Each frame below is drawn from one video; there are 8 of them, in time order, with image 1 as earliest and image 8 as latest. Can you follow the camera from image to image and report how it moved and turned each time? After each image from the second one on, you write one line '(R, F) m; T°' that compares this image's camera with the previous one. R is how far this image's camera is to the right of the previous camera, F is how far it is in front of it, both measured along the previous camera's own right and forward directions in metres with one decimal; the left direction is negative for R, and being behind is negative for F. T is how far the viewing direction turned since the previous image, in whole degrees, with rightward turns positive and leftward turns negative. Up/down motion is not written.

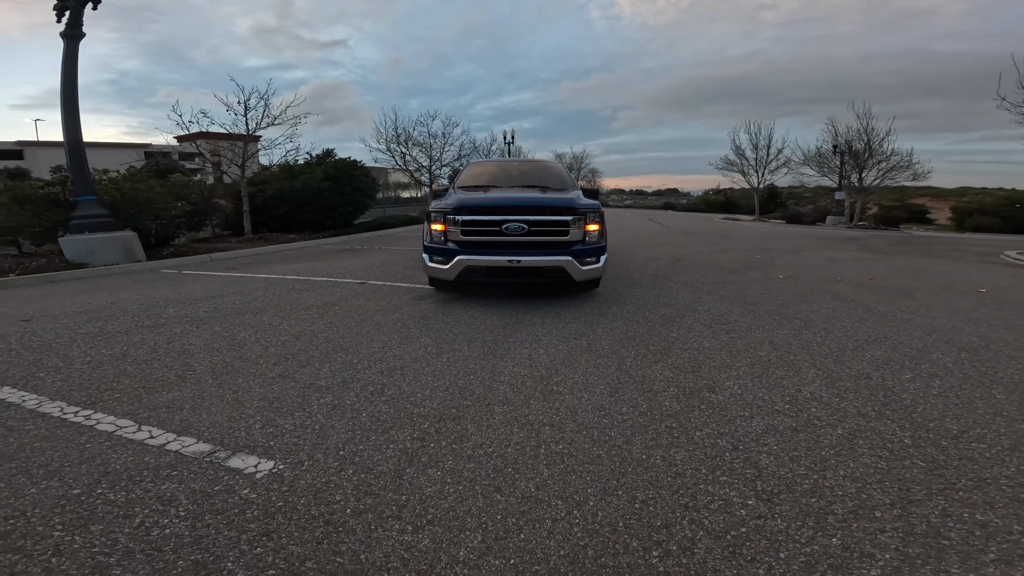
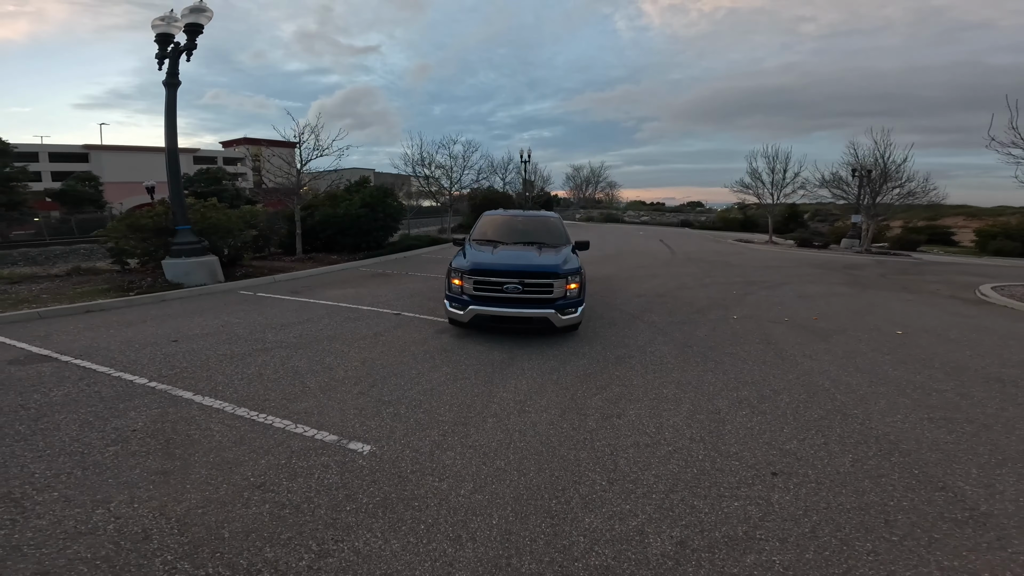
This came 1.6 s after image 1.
(+0.4, -2.0) m; -3°
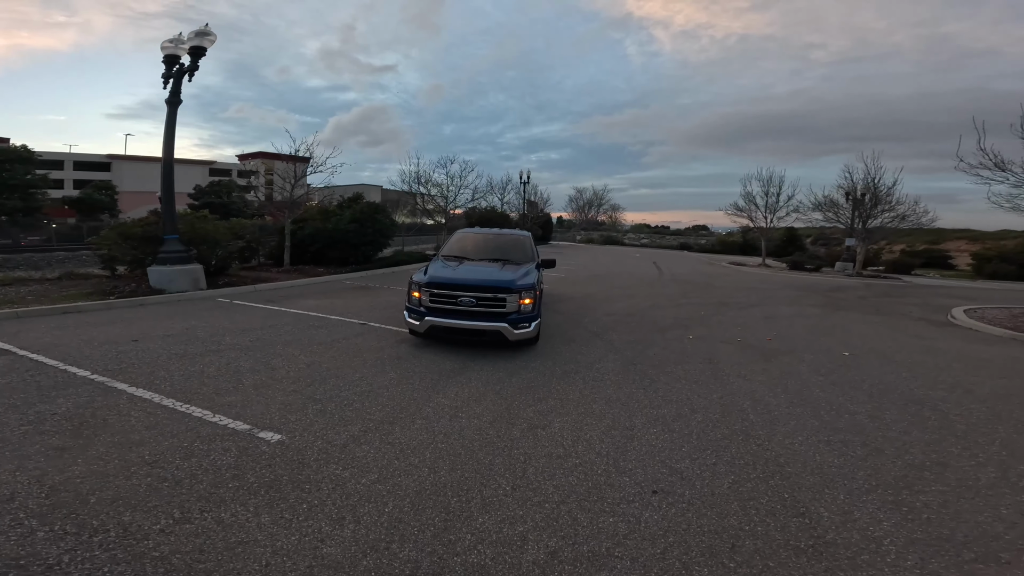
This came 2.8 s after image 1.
(+1.0, -0.2) m; -1°
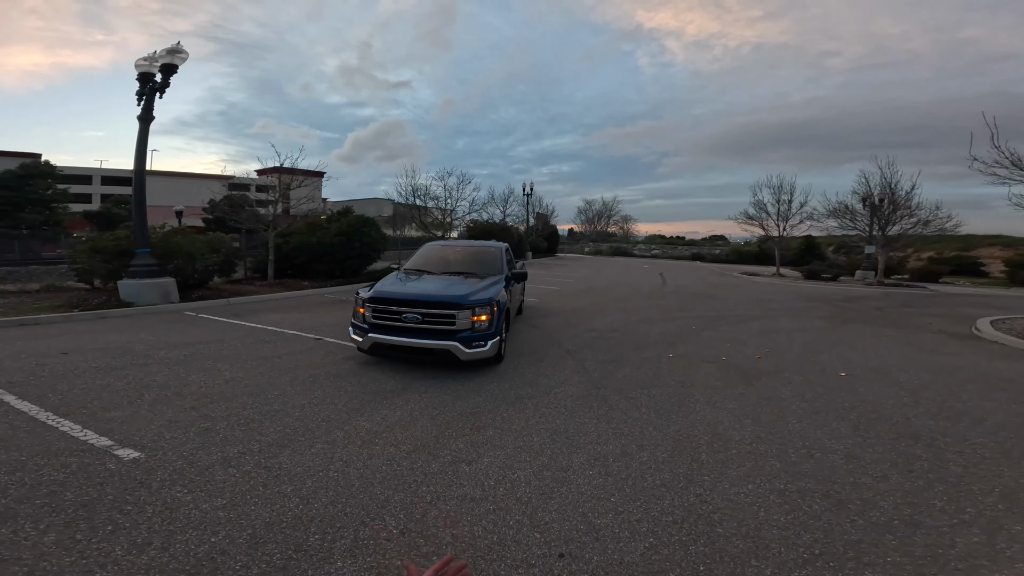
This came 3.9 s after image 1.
(+1.1, +0.7) m; -2°
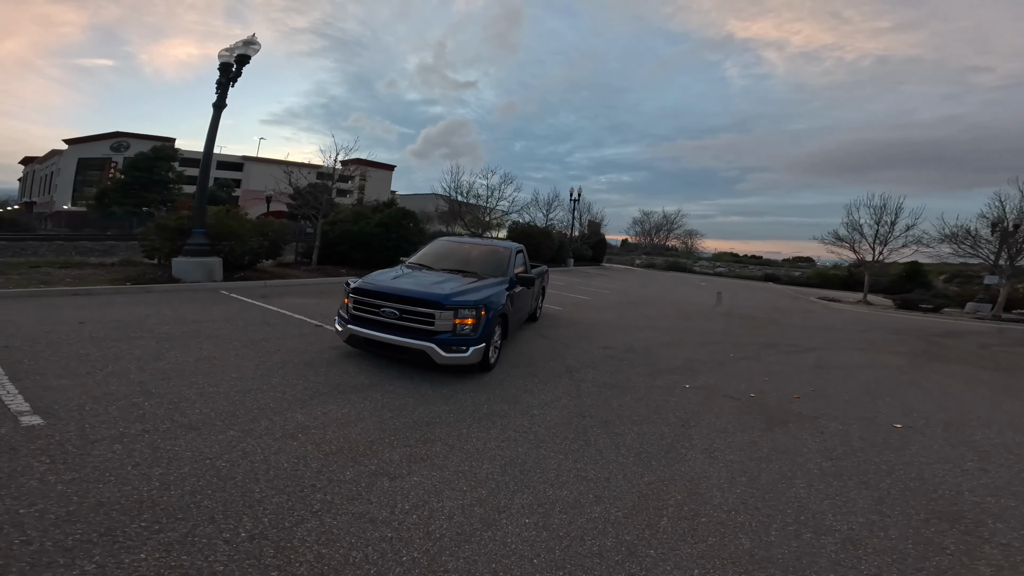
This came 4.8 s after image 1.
(+1.1, +0.7) m; -8°
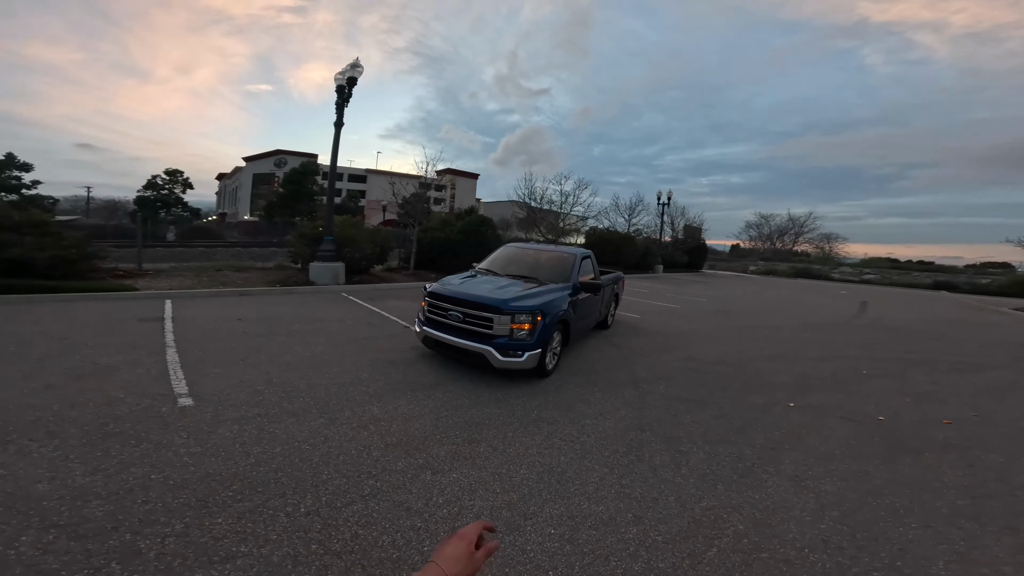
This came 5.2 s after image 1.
(+0.6, 0.0) m; -14°
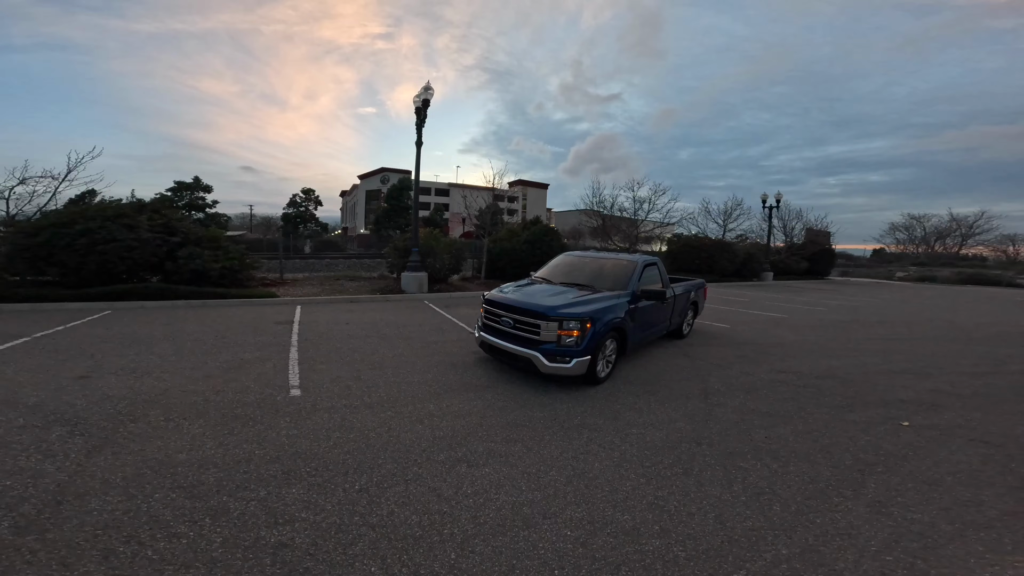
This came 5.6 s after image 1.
(+0.6, -0.1) m; -12°
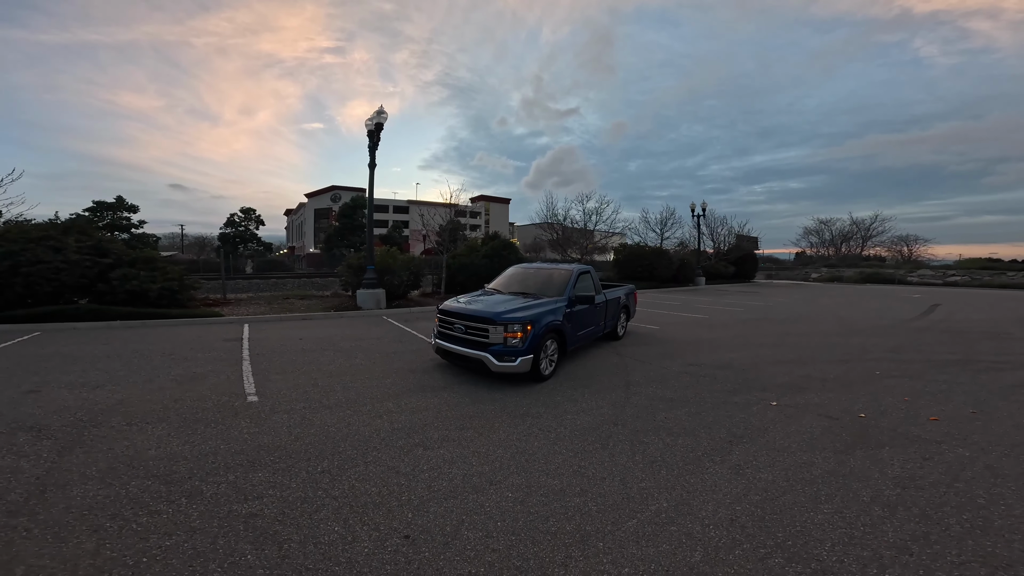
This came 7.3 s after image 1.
(+0.1, -0.7) m; +6°
